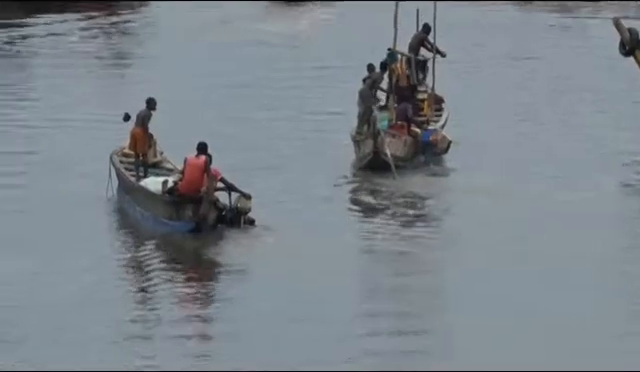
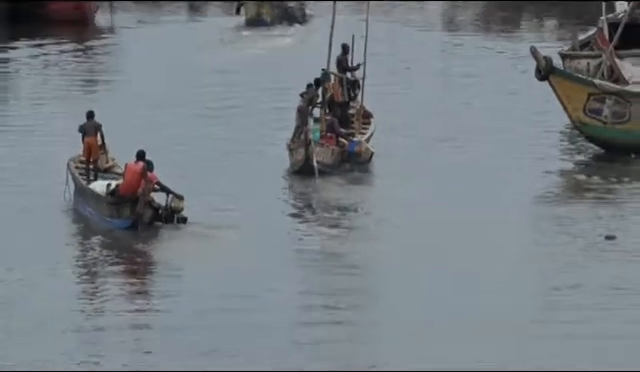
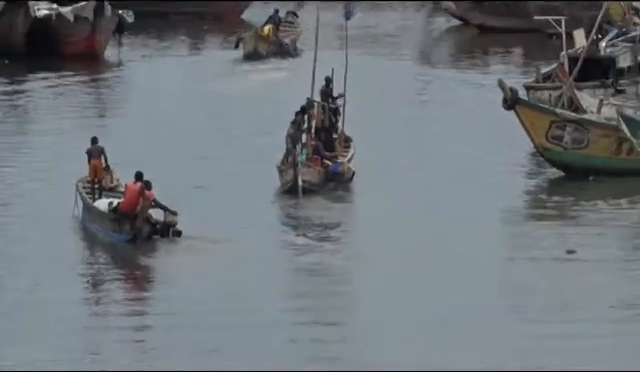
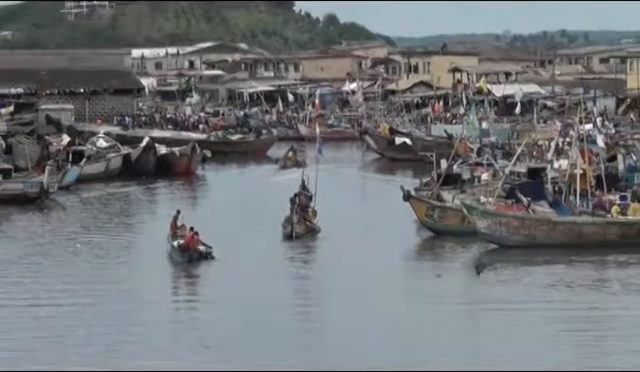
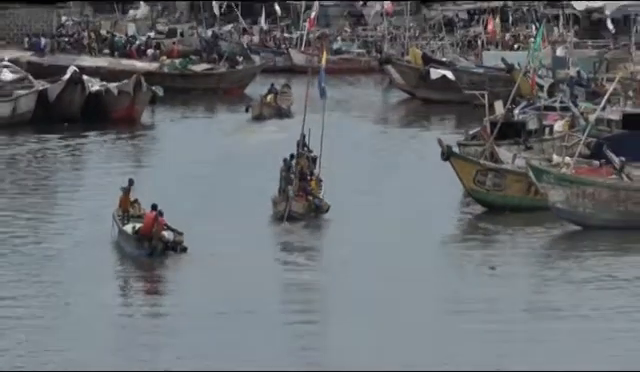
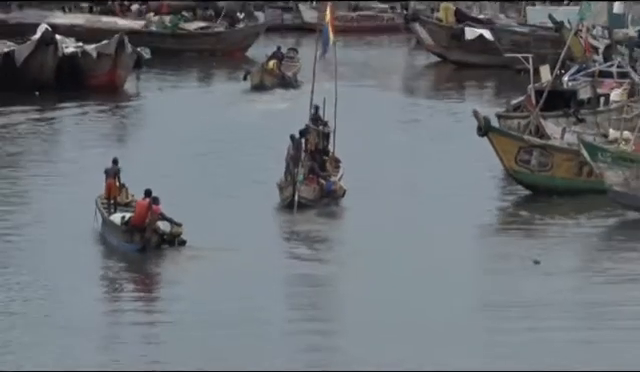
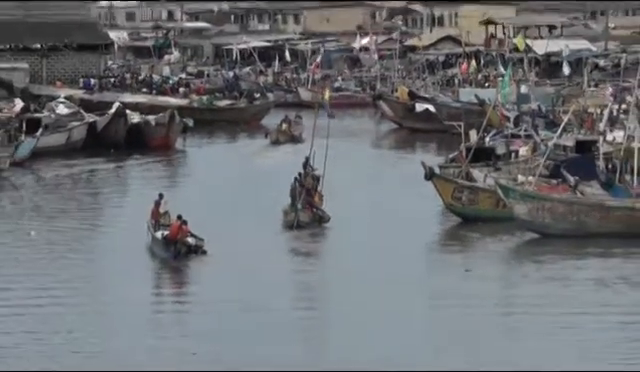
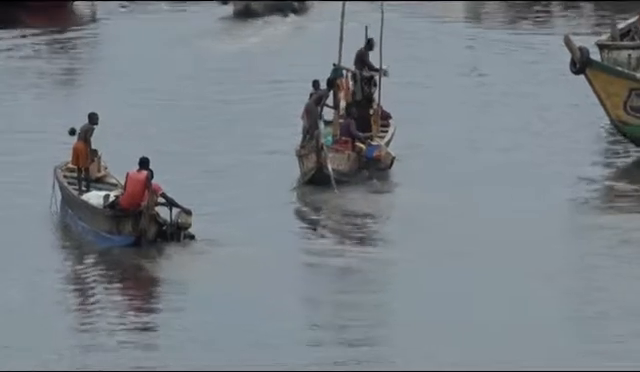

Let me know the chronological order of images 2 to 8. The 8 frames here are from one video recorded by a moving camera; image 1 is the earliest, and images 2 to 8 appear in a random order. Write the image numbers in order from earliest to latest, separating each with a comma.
8, 2, 3, 6, 5, 7, 4
